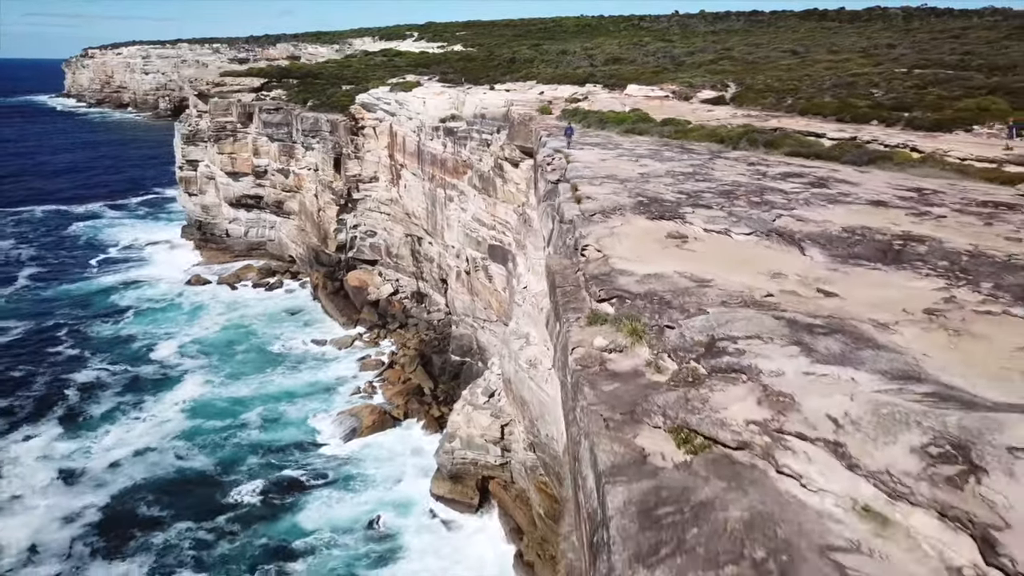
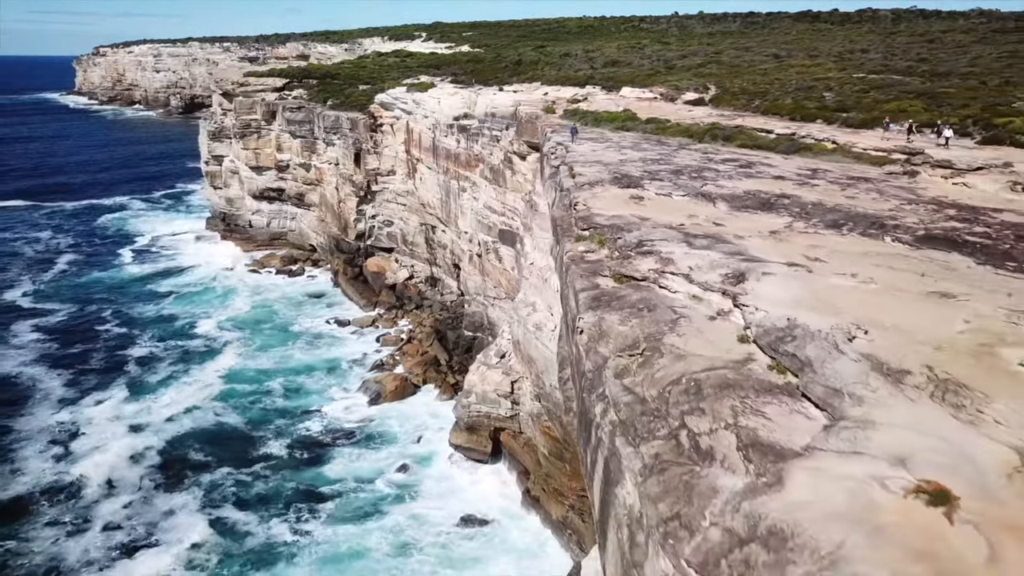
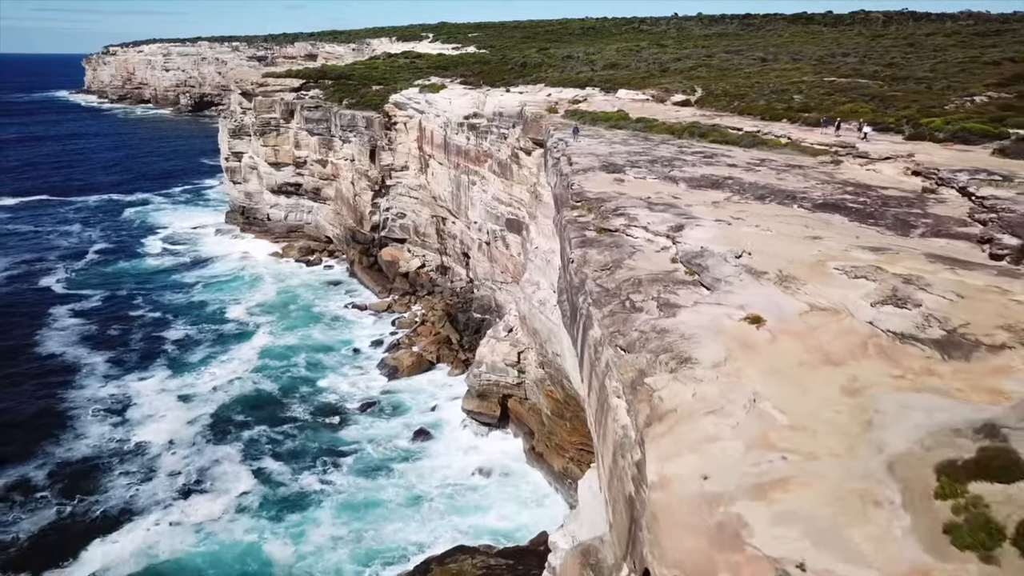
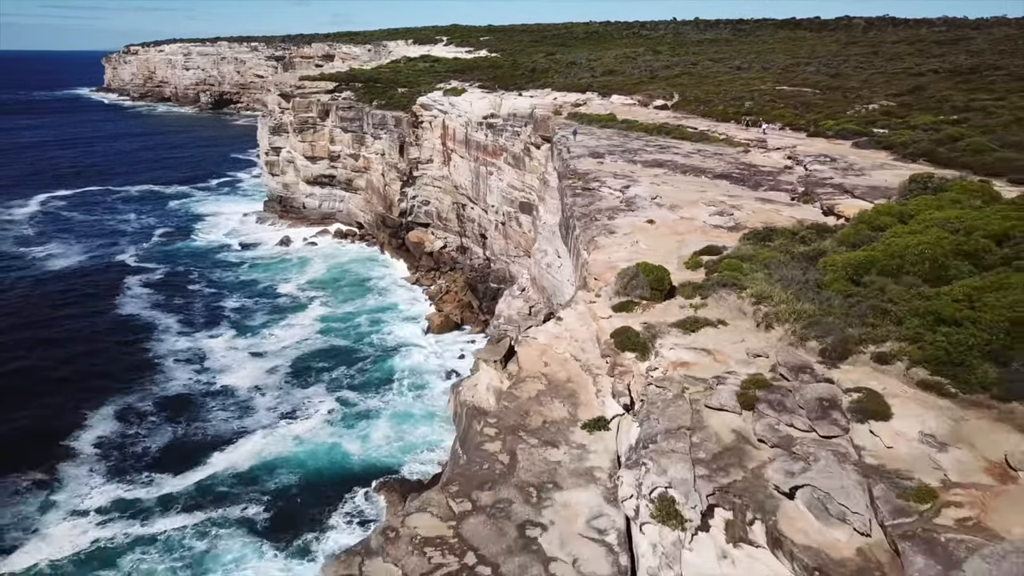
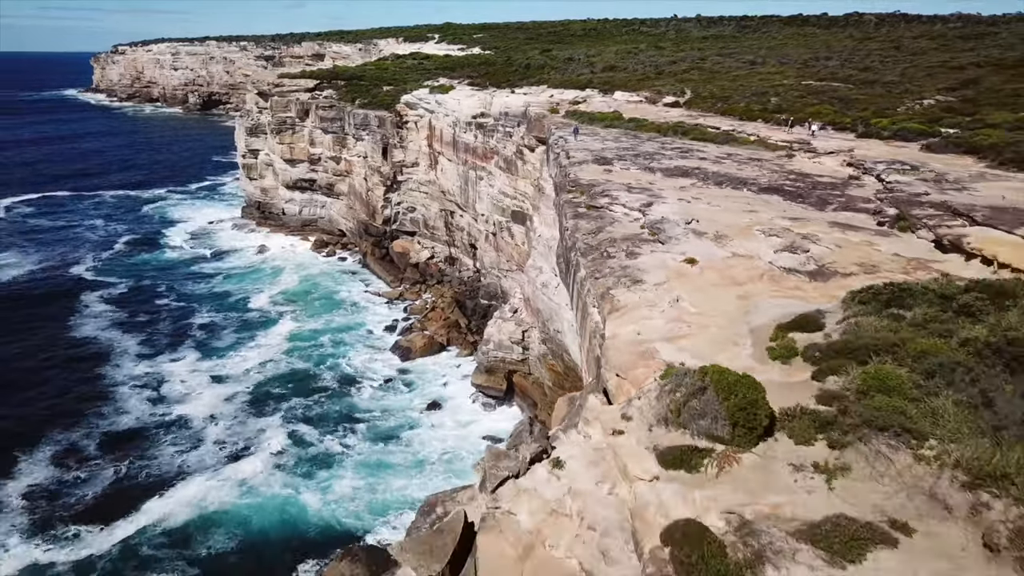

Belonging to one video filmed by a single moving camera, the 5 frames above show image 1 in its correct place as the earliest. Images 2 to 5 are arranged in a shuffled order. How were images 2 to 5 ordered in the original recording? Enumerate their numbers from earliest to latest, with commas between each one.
2, 3, 5, 4
